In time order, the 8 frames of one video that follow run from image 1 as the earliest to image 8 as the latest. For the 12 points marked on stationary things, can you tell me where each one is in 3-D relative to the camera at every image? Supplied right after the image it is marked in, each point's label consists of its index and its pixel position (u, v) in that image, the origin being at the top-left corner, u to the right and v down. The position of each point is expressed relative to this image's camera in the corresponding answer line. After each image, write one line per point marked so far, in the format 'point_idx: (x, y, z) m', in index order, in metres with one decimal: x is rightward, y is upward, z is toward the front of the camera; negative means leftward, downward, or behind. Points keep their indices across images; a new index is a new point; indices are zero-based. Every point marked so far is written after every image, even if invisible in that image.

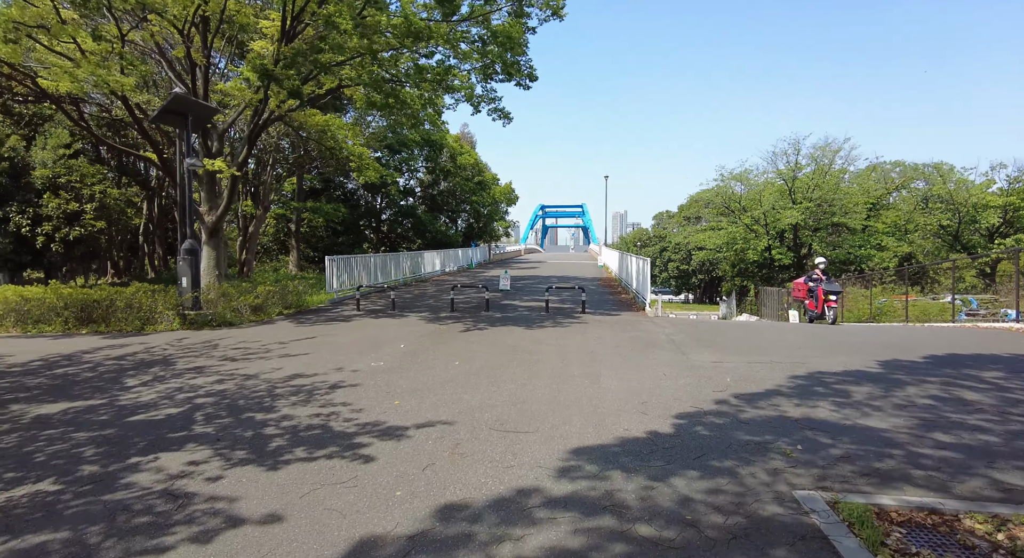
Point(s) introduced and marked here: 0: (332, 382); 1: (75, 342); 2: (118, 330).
0: (-2.0, -1.1, +6.5) m
1: (-7.5, -1.1, +9.9) m
2: (-7.7, -1.0, +11.2) m
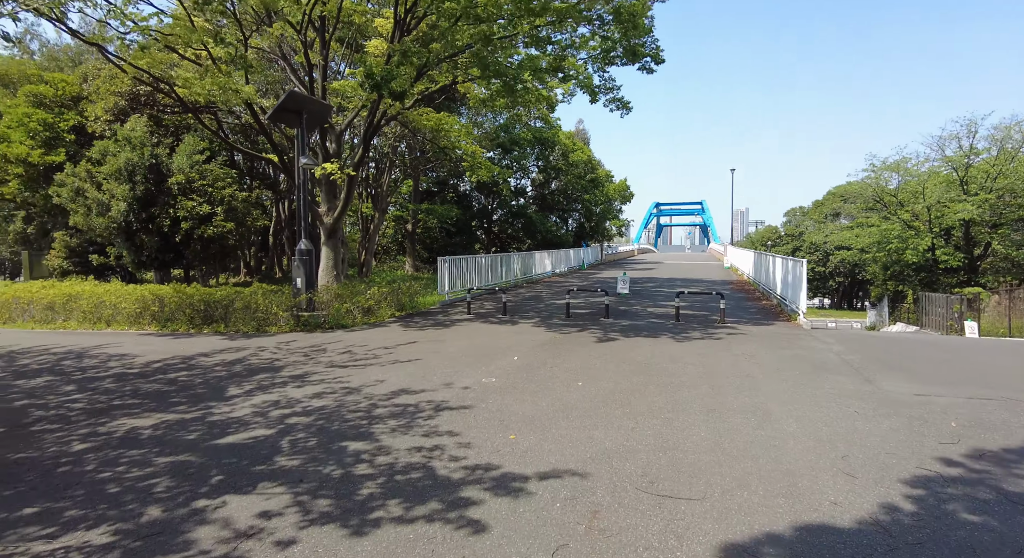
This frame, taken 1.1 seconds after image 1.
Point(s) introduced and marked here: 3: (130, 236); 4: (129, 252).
0: (-0.7, -1.2, +5.6) m
1: (-5.5, -1.1, +9.9) m
2: (-5.4, -1.0, +11.2) m
3: (-10.8, +1.2, +16.1) m
4: (-10.9, +0.8, +16.3) m
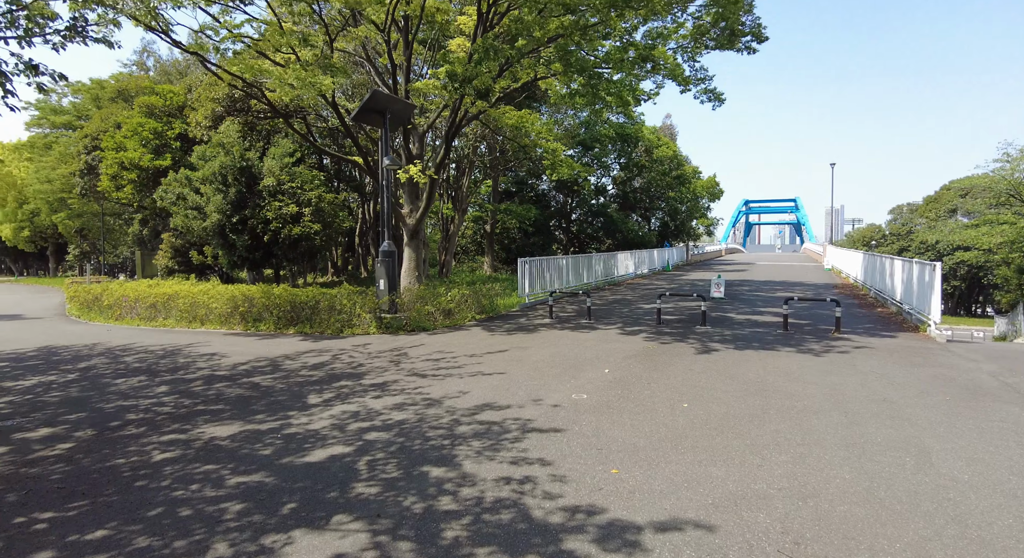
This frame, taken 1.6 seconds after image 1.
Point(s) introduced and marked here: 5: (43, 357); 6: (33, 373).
0: (+0.1, -1.2, +5.1) m
1: (-4.0, -1.1, +10.0) m
2: (-3.7, -1.0, +11.3) m
3: (-8.4, +1.2, +16.8) m
4: (-8.5, +0.8, +17.0) m
5: (-7.3, -1.2, +8.9) m
6: (-6.5, -1.3, +7.8) m
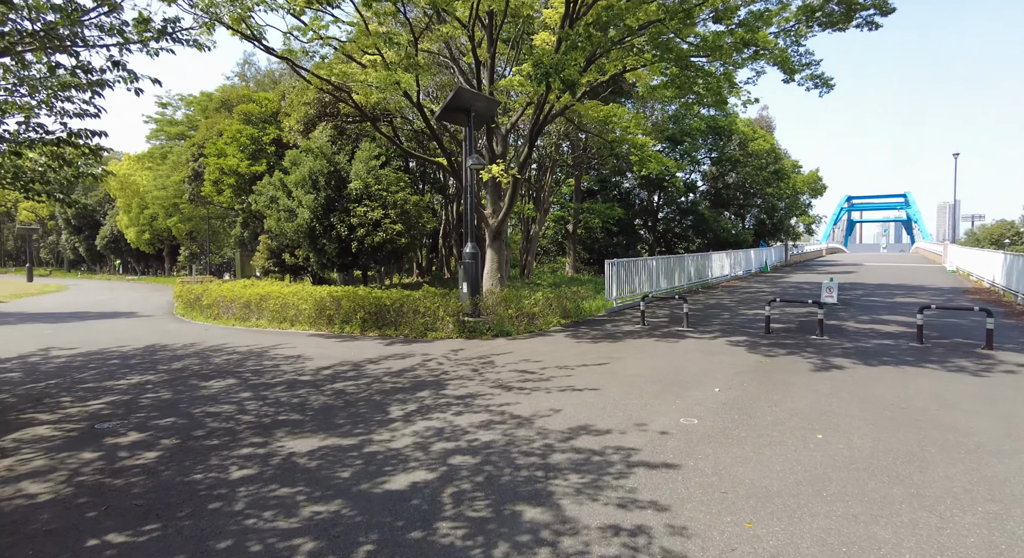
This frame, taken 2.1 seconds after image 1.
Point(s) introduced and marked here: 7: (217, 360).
0: (+0.9, -1.3, +4.4) m
1: (-2.5, -1.2, +9.8) m
2: (-2.1, -1.1, +11.1) m
3: (-5.9, +1.2, +17.2) m
4: (-6.0, +0.7, +17.4) m
5: (-5.9, -1.3, +9.2) m
6: (-5.3, -1.3, +8.0) m
7: (-4.6, -1.3, +8.9) m
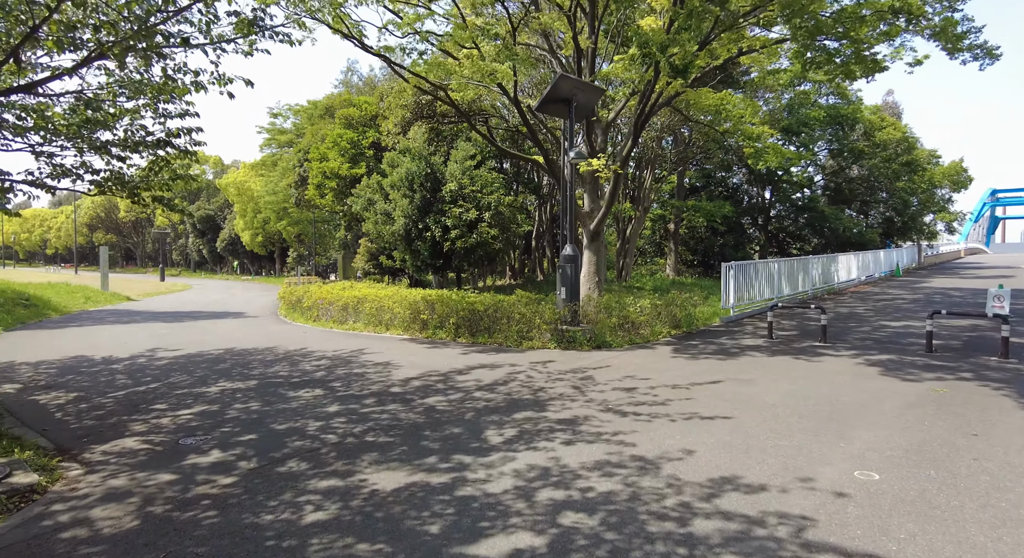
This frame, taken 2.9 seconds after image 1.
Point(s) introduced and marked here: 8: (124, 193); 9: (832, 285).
0: (+1.7, -1.4, +3.3) m
1: (-0.8, -1.2, +9.2) m
2: (-0.2, -1.2, +10.4) m
3: (-3.1, +1.1, +17.1) m
4: (-3.1, +0.7, +17.2) m
5: (-4.3, -1.3, +9.1) m
6: (-3.9, -1.4, +7.9) m
7: (-3.1, -1.3, +8.7) m
8: (-5.7, +1.3, +8.5) m
9: (+10.1, -0.2, +18.1) m
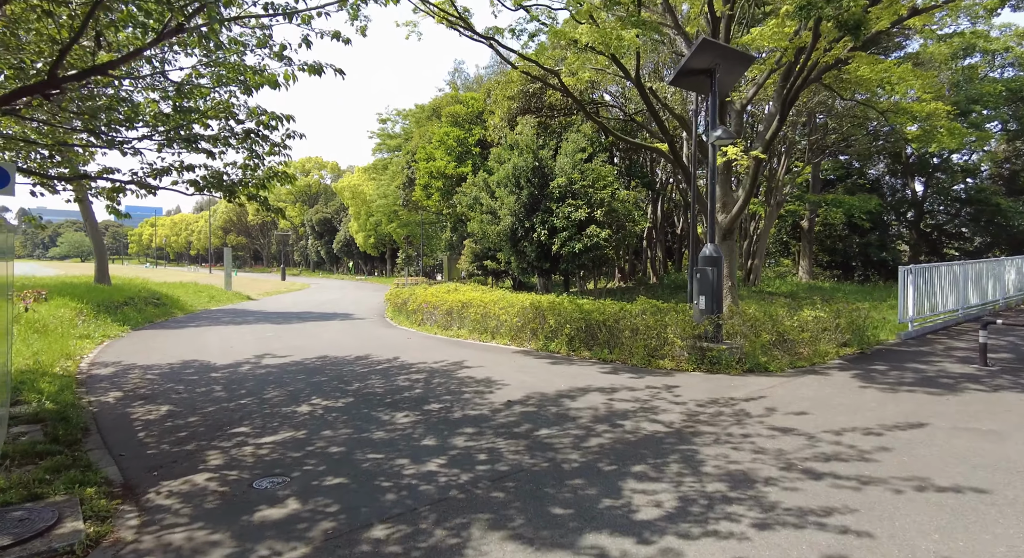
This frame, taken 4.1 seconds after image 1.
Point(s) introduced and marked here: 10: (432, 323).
0: (+2.3, -1.5, +1.6) m
1: (+0.9, -1.3, +7.9) m
2: (+1.7, -1.2, +8.9) m
3: (+0.1, +1.0, +16.0) m
4: (+0.1, +0.6, +16.1) m
5: (-2.5, -1.4, +8.4) m
6: (-2.3, -1.4, +7.1) m
7: (-1.4, -1.4, +7.7) m
8: (-4.0, +1.2, +8.0) m
9: (+13.2, -0.4, +14.7) m
10: (-2.0, -1.0, +14.0) m
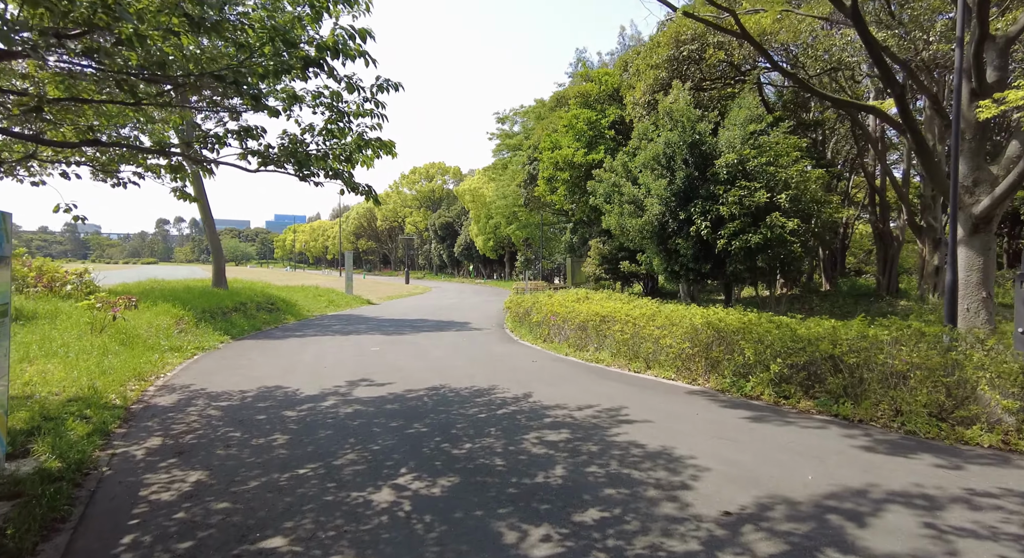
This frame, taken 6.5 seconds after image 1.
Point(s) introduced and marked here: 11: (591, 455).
0: (+2.7, -1.5, -1.7) m
1: (+2.6, -1.4, +4.7) m
2: (+3.6, -1.4, +5.6) m
3: (+3.4, +0.9, +12.8) m
4: (+3.4, +0.4, +13.0) m
5: (-0.7, -1.5, +5.9) m
6: (-0.8, -1.5, +4.6) m
7: (+0.3, -1.5, +5.0) m
8: (-2.2, +1.1, +5.8) m
9: (+16.0, -0.6, +8.9) m
10: (+1.0, -1.2, +11.3) m
11: (+0.7, -1.5, +4.8) m
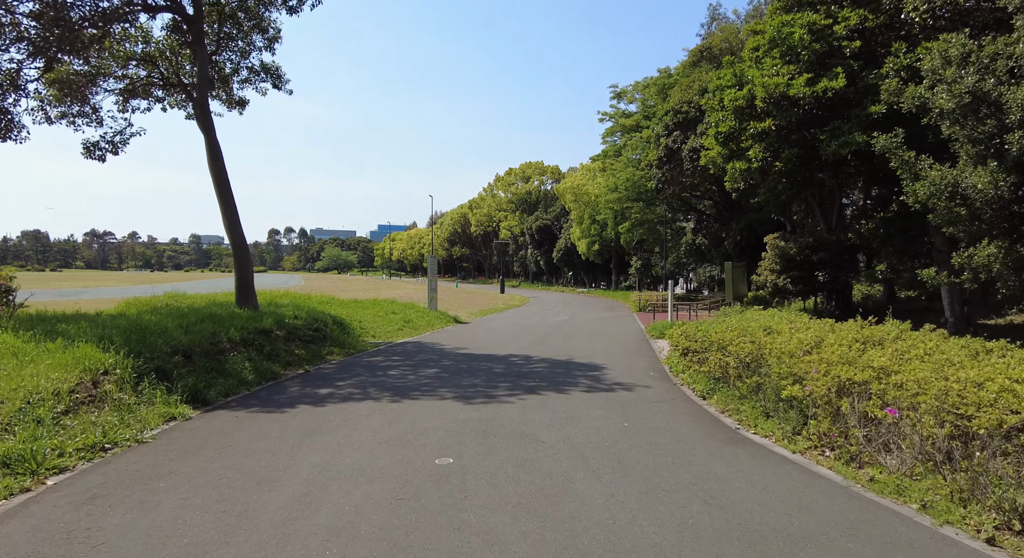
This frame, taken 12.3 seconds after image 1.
0: (+2.6, -1.6, -8.5) m
1: (+3.5, -1.6, -2.2) m
2: (+4.6, -1.5, -1.5) m
3: (+5.7, +0.6, +5.7) m
4: (+5.7, +0.2, +5.9) m
5: (+0.5, -1.6, -0.5) m
6: (+0.2, -1.7, -1.8) m
7: (+1.3, -1.6, -1.5) m
8: (-1.0, +0.9, -0.3) m
9: (+17.5, -0.7, -0.2) m
10: (+3.0, -1.4, +4.6) m
11: (+1.7, -1.6, -1.7) m
